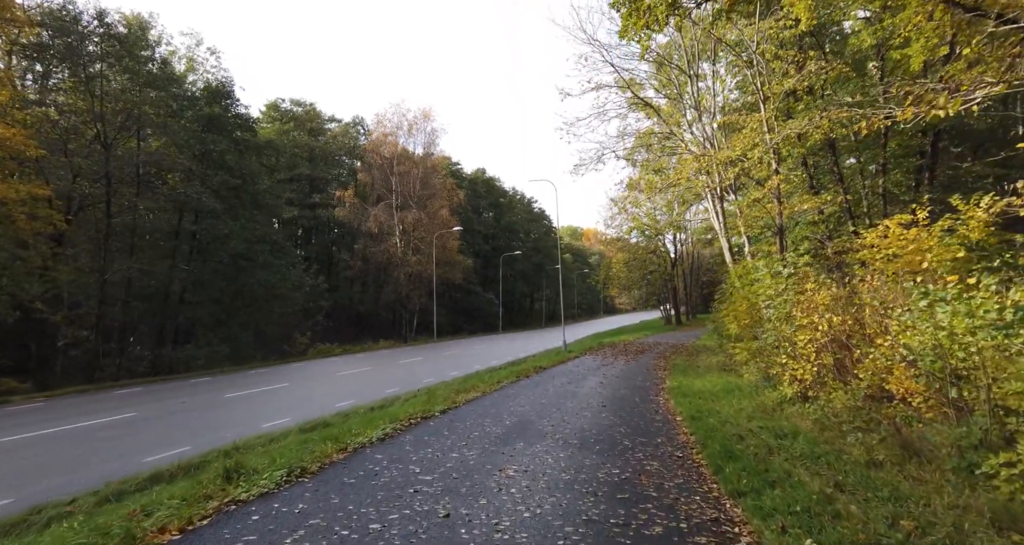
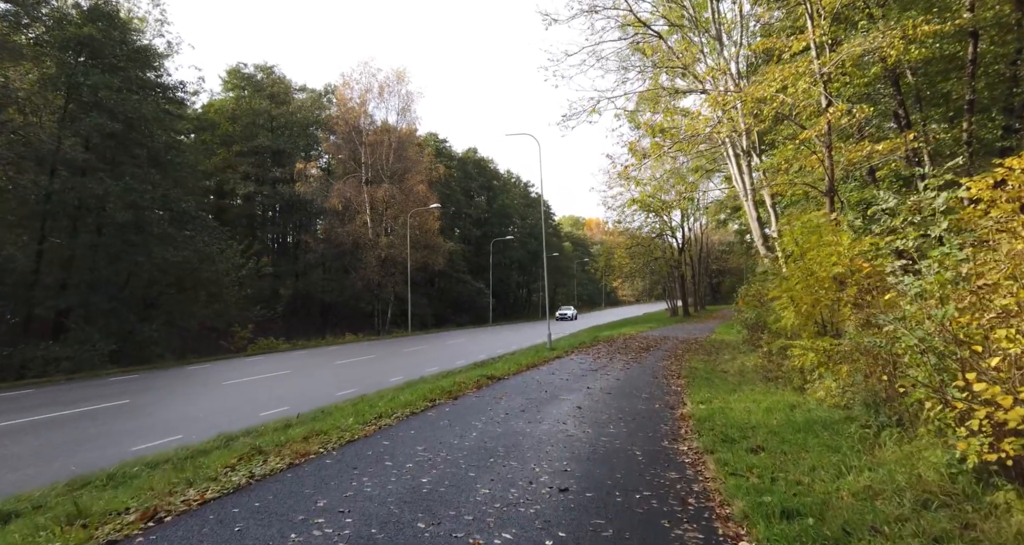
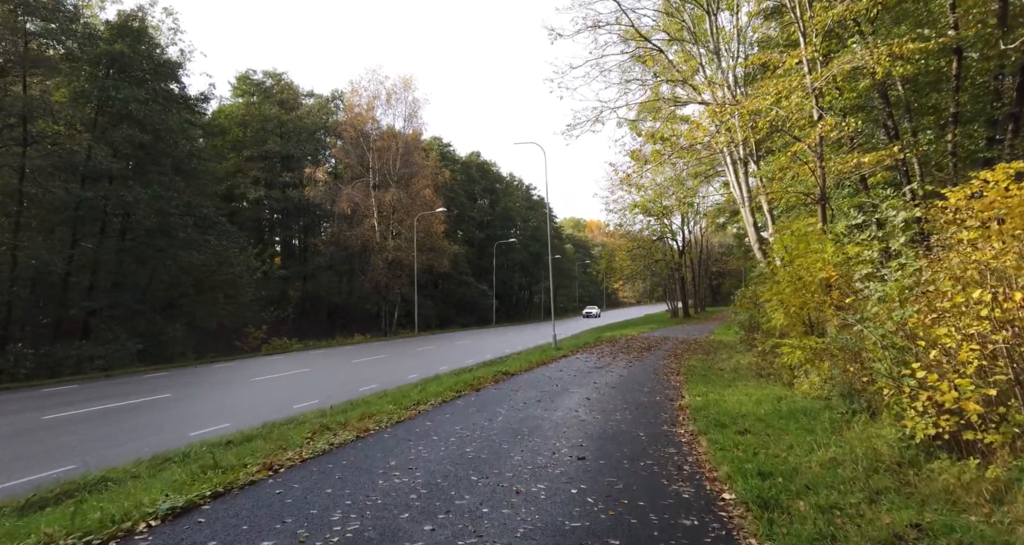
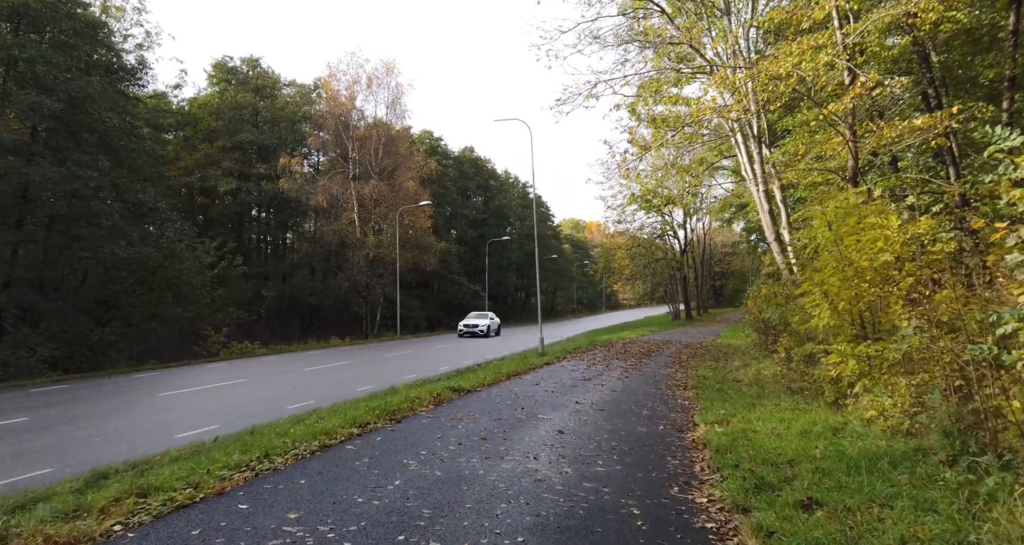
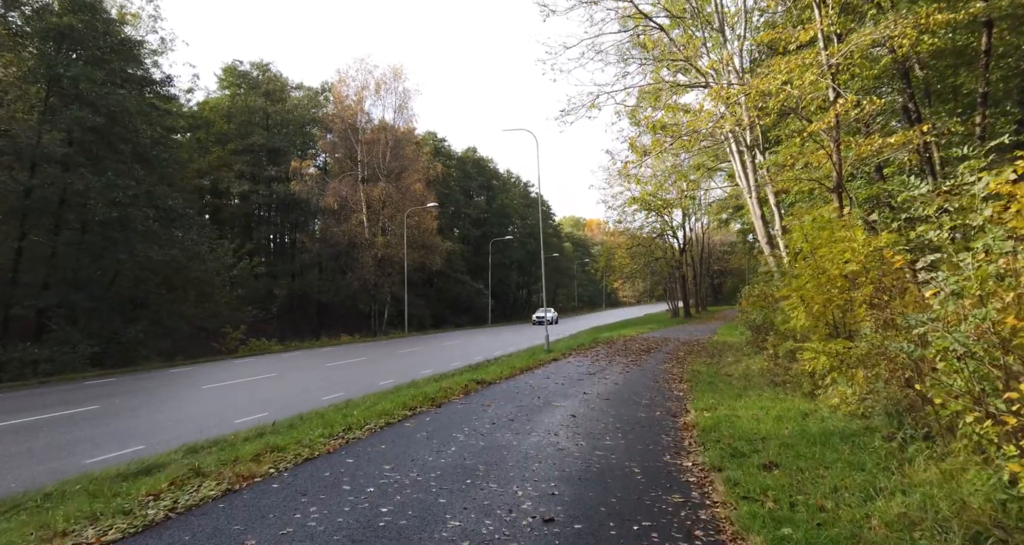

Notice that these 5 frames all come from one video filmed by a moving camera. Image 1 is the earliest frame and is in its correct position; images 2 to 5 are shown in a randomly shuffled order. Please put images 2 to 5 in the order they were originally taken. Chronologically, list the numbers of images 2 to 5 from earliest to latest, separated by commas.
3, 2, 5, 4
